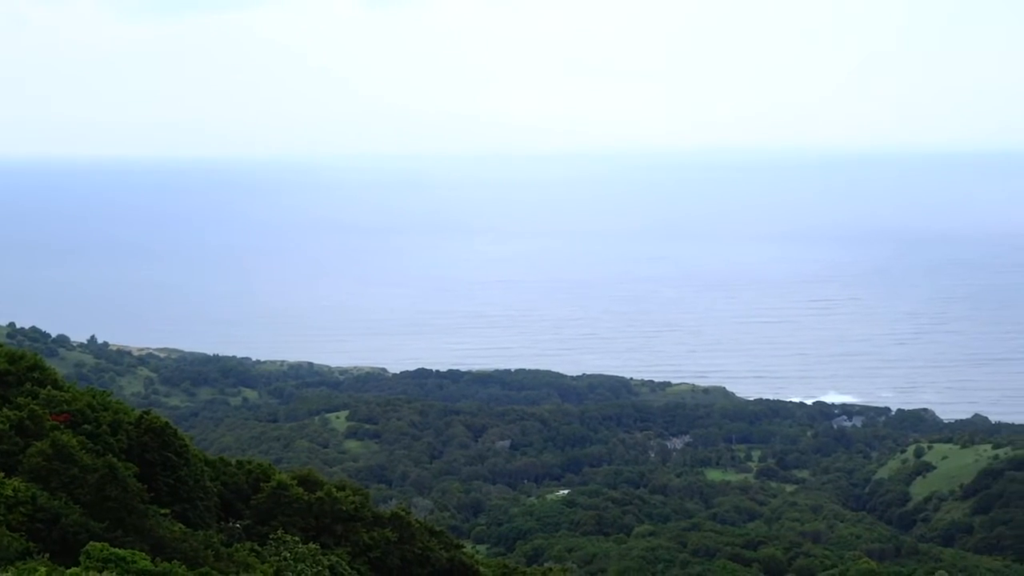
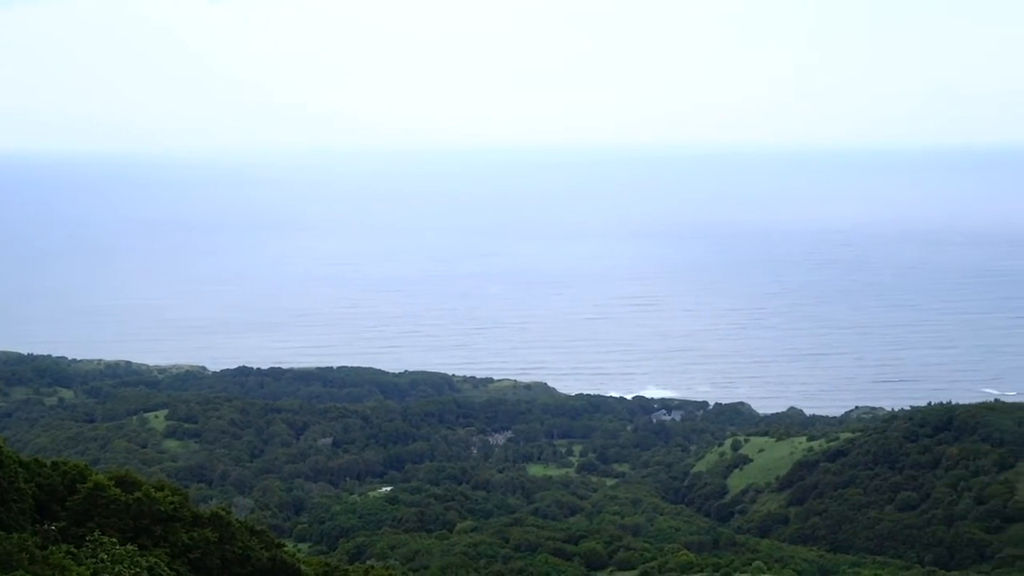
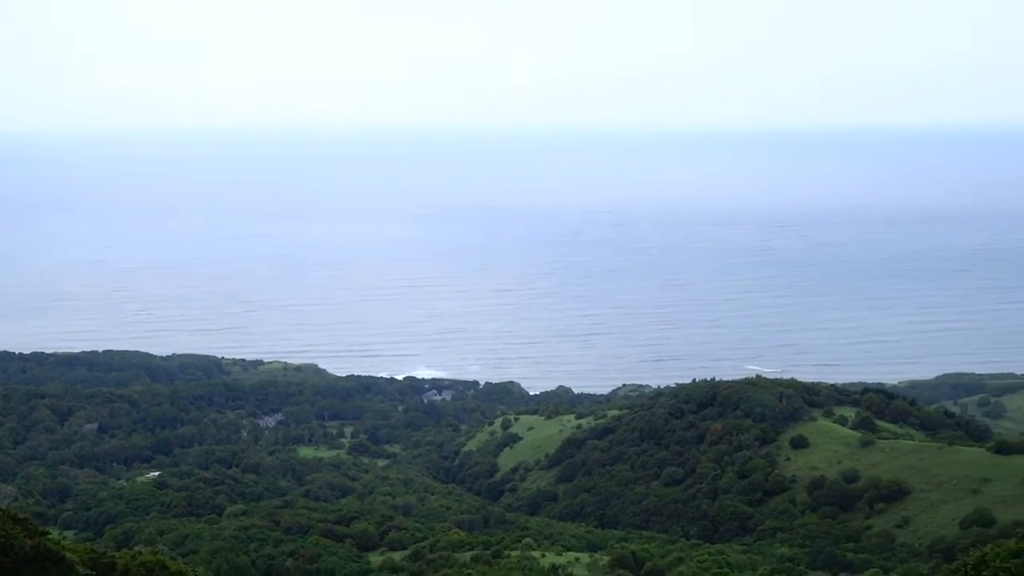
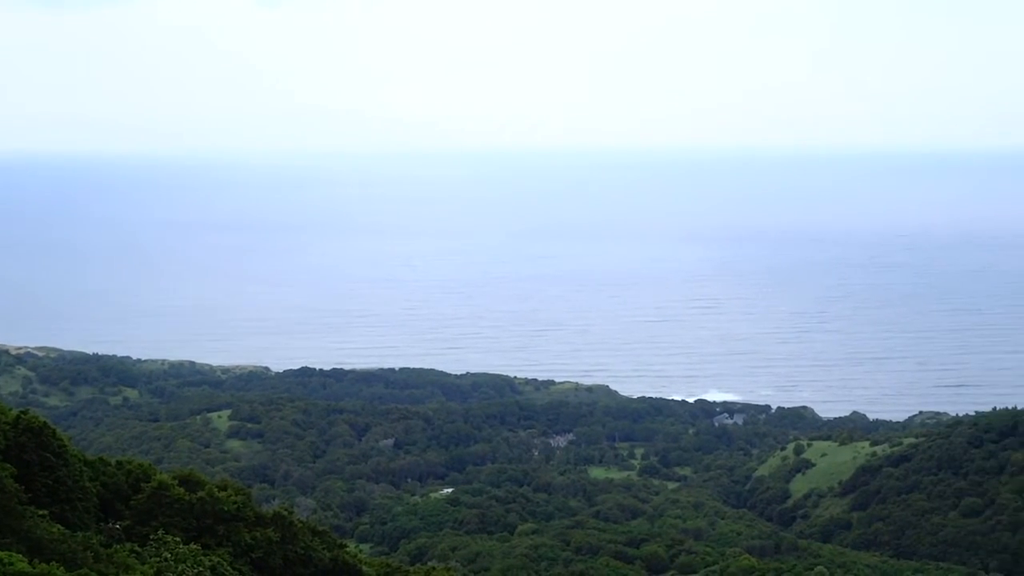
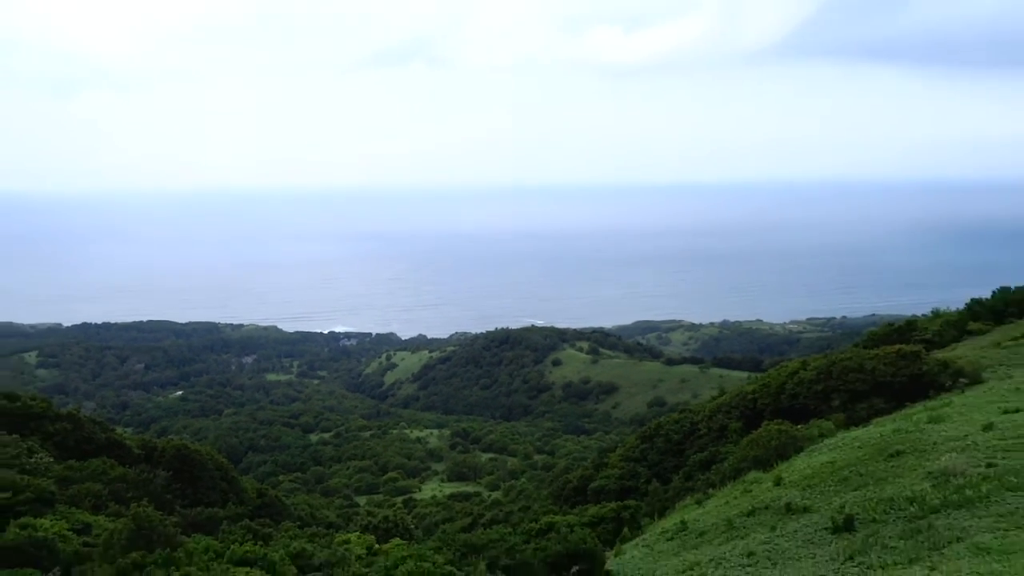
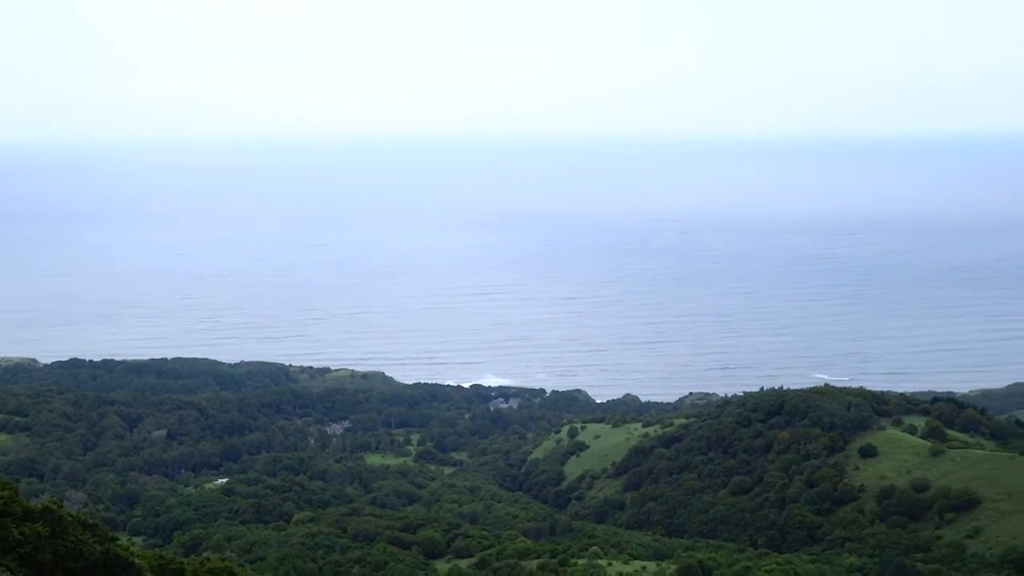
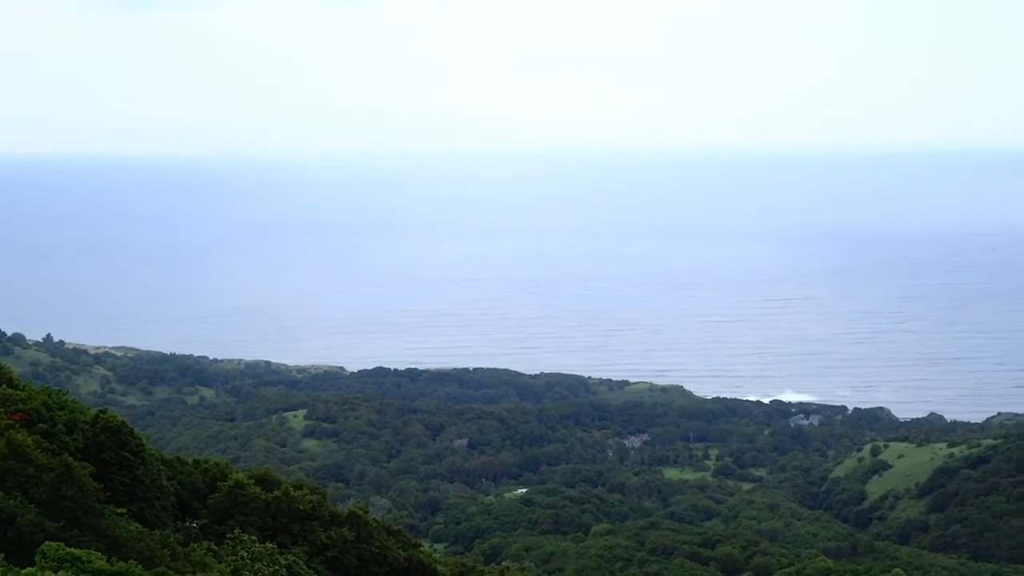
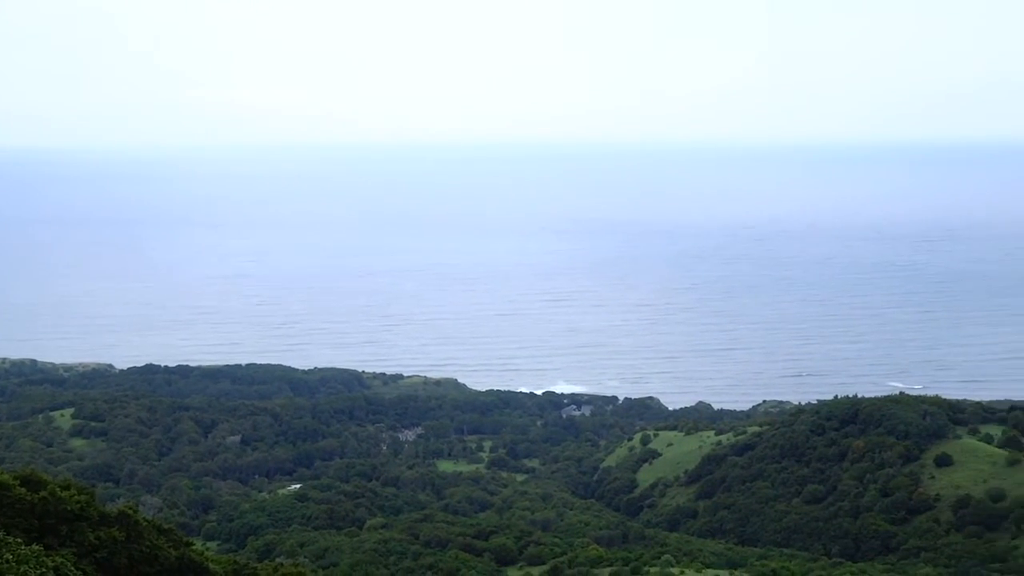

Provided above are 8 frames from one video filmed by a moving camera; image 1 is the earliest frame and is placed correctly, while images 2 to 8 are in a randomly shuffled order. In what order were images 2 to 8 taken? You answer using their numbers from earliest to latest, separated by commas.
7, 4, 2, 8, 6, 3, 5
